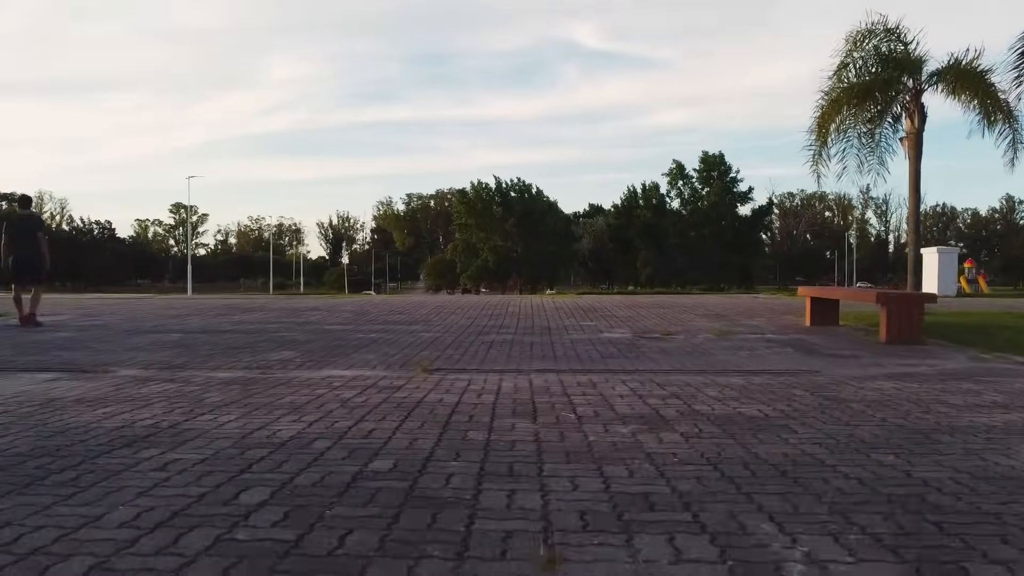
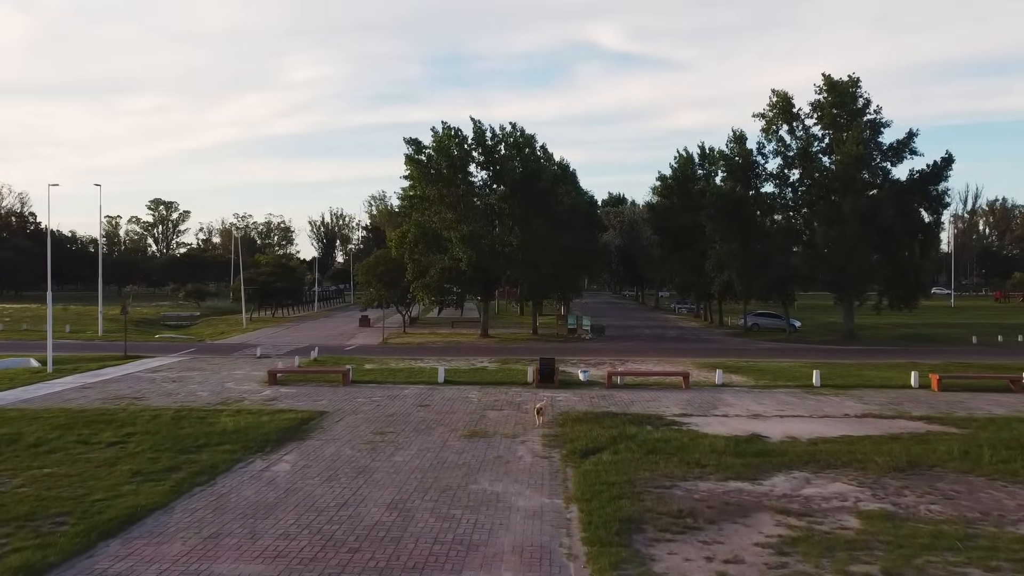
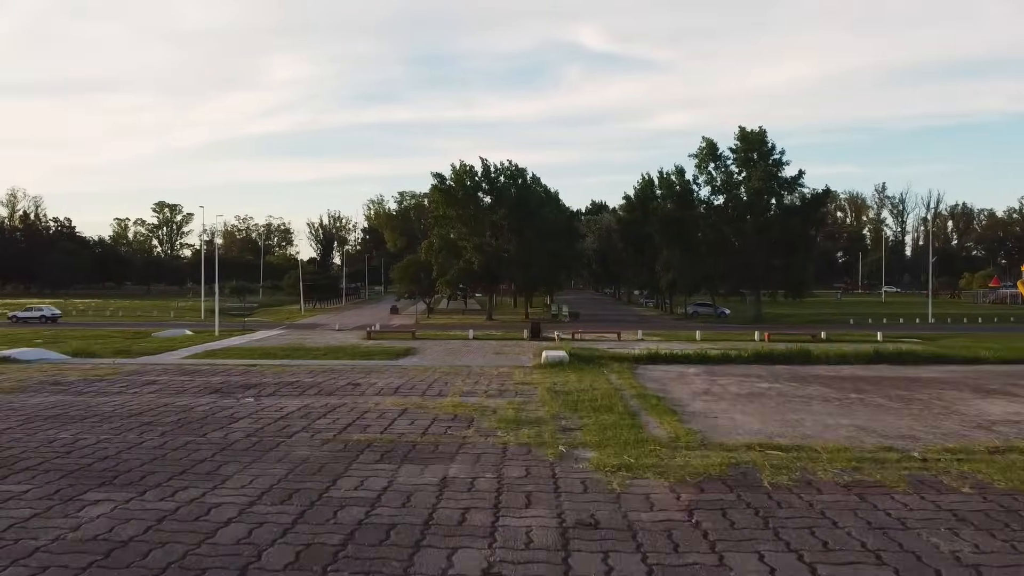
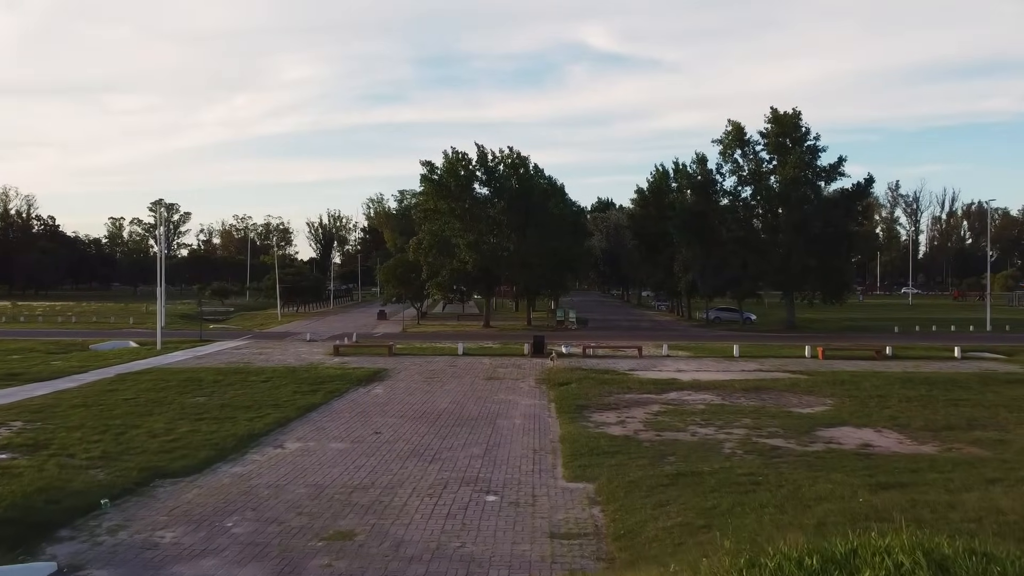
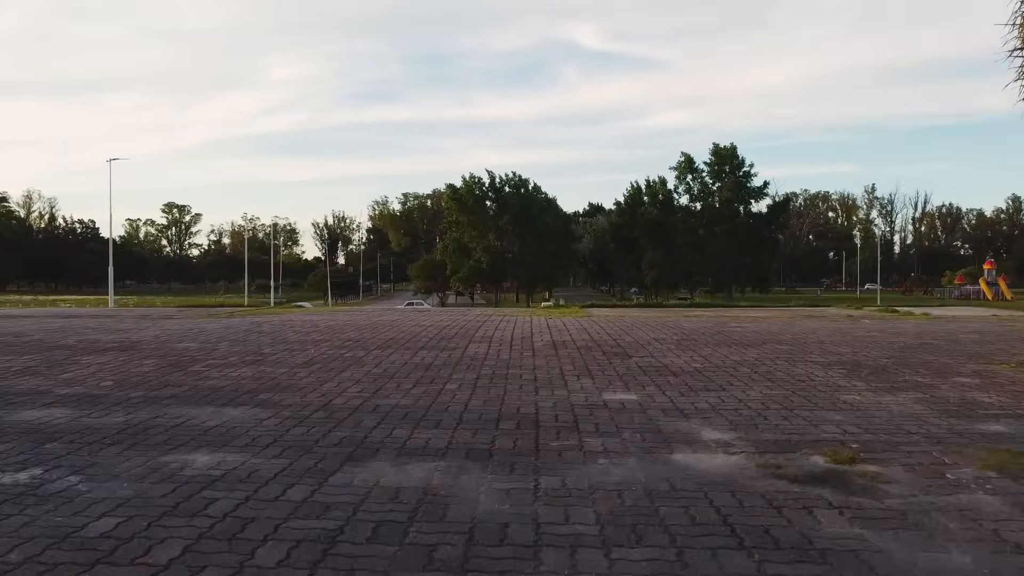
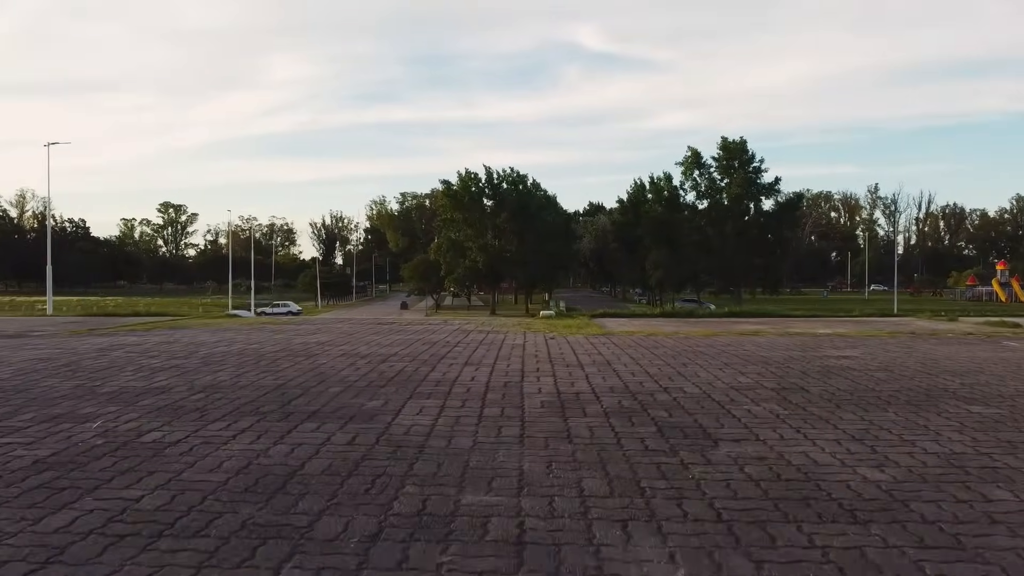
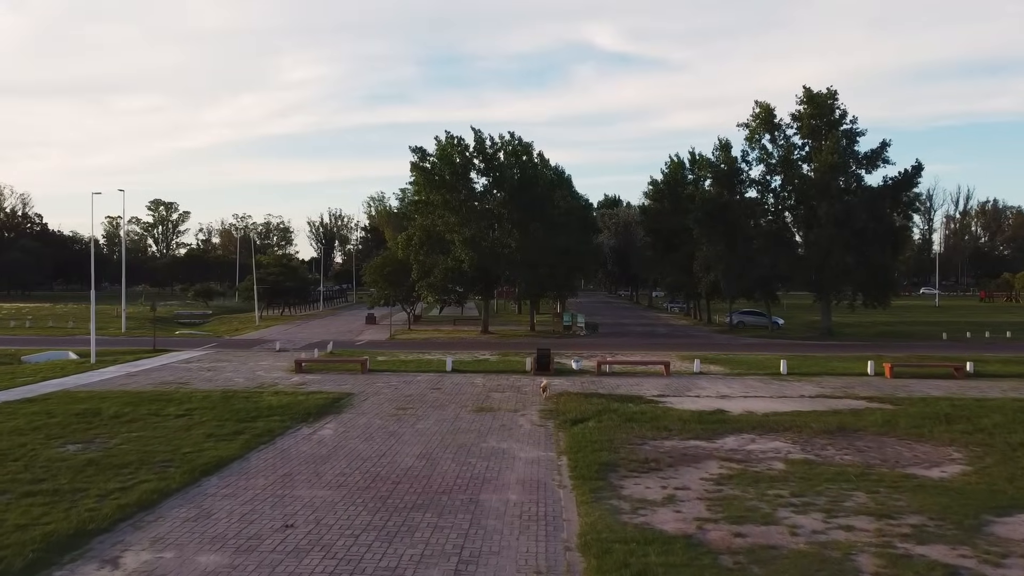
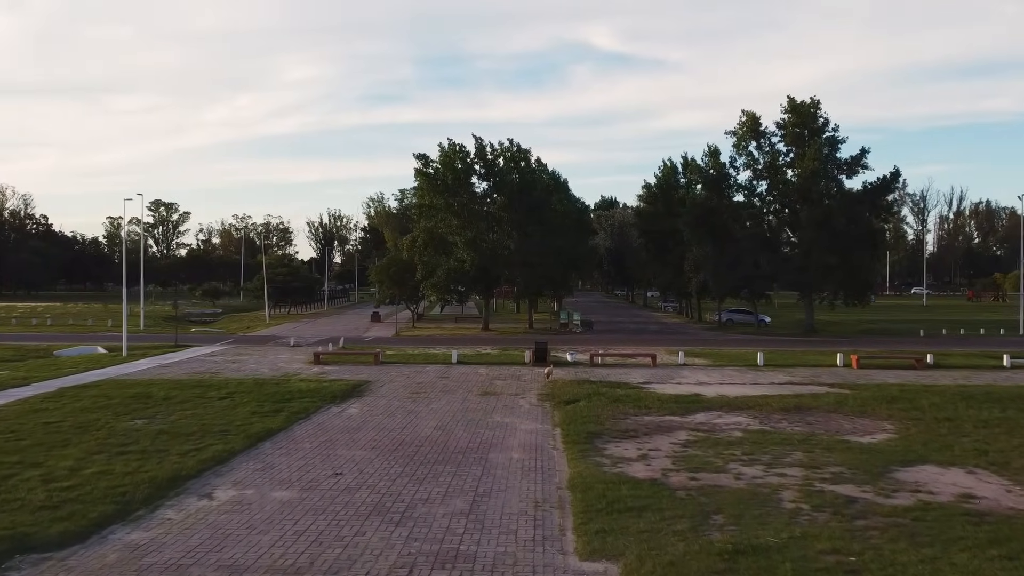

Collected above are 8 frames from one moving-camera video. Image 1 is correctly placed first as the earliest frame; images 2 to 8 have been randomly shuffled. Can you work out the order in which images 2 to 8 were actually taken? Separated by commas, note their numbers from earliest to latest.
5, 6, 3, 4, 8, 7, 2
